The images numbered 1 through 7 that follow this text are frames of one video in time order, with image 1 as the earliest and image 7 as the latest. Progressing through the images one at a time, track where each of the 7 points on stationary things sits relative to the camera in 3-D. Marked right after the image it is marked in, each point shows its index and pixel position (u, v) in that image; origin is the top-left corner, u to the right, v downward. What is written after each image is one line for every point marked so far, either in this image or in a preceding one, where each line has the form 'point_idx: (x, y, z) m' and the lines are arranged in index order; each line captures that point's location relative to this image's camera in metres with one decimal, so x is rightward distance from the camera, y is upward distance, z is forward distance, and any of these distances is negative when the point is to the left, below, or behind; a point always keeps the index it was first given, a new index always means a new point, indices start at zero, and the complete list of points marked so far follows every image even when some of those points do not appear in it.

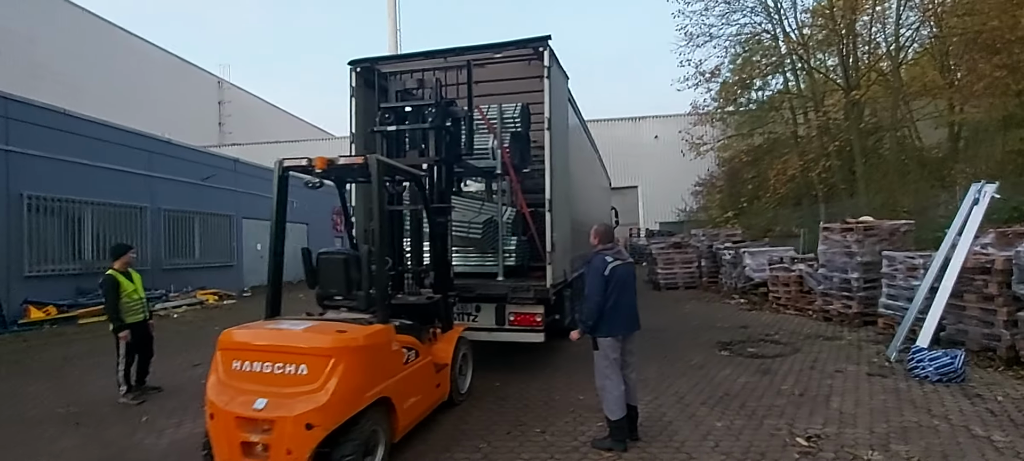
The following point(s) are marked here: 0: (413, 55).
0: (-1.8, +3.1, +8.6) m
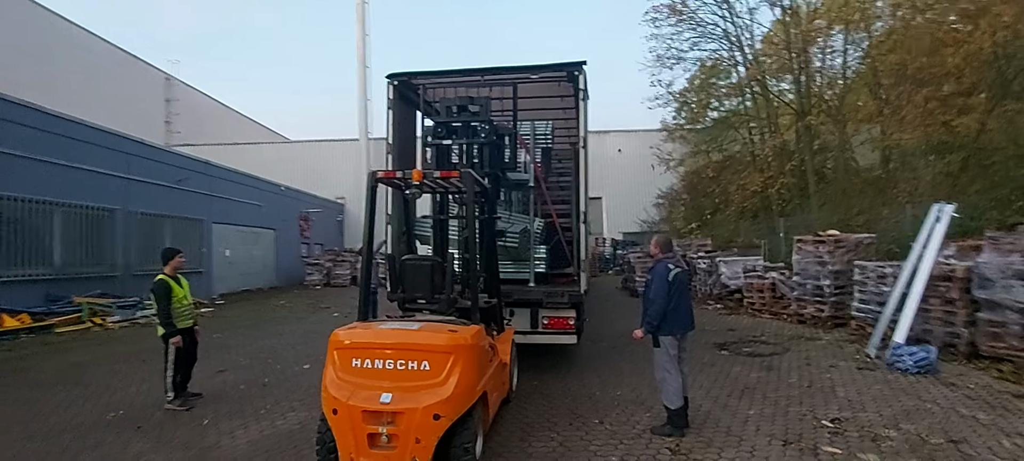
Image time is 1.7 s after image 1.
0: (-1.2, +3.0, +9.1) m
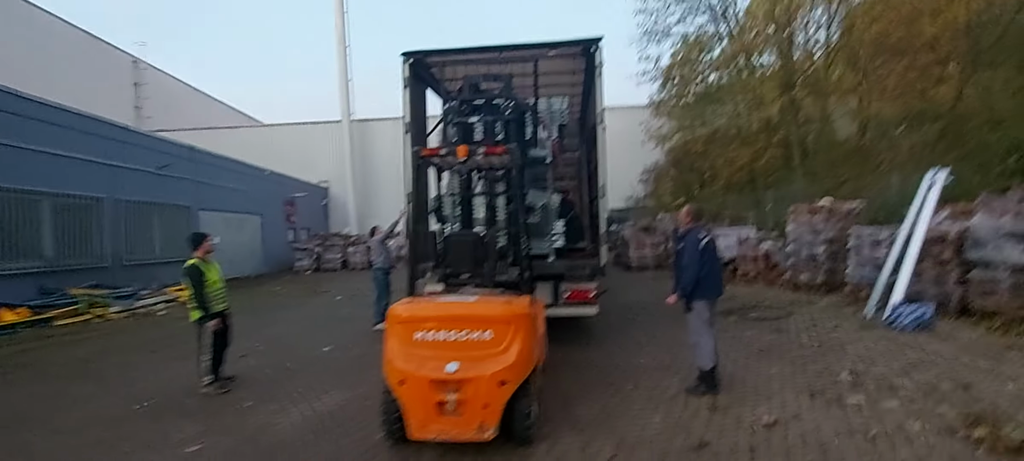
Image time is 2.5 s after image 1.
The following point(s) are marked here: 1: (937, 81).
0: (-0.9, +3.4, +9.1) m
1: (+14.4, +5.0, +16.4) m
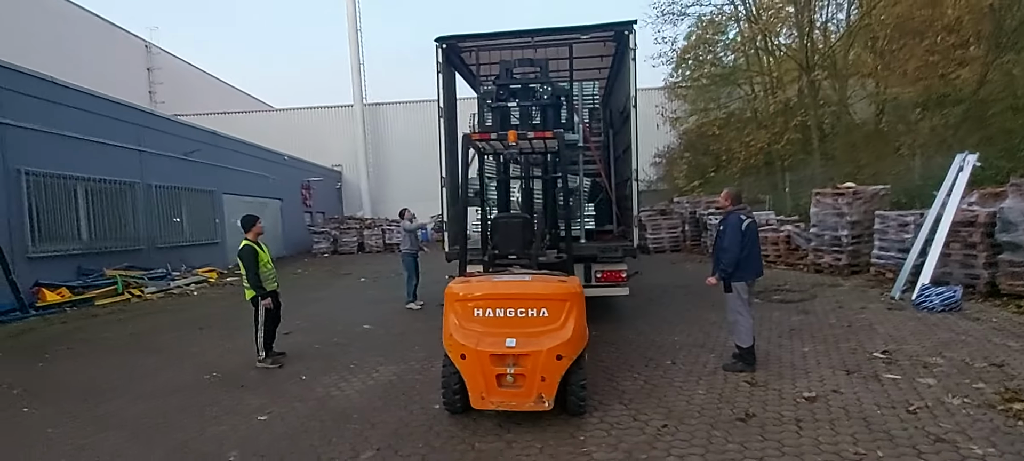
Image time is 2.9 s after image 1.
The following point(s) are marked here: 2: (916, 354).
0: (-0.2, +3.7, +9.2) m
1: (+15.1, +5.6, +16.2) m
2: (+5.8, -1.8, +7.0) m
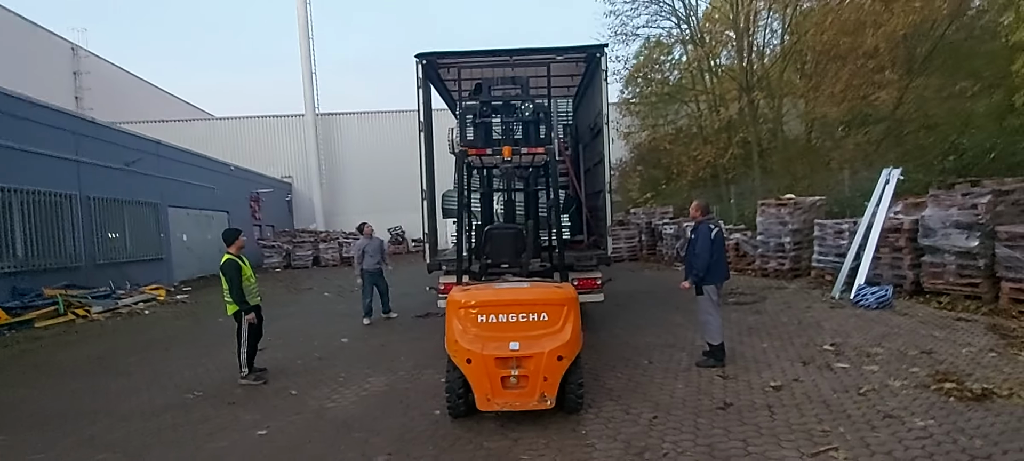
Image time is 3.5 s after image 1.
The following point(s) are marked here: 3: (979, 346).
0: (-0.7, +3.5, +9.5) m
1: (+13.9, +5.4, +18.2) m
2: (+5.6, -1.9, +7.9) m
3: (+7.2, -1.8, +7.5) m
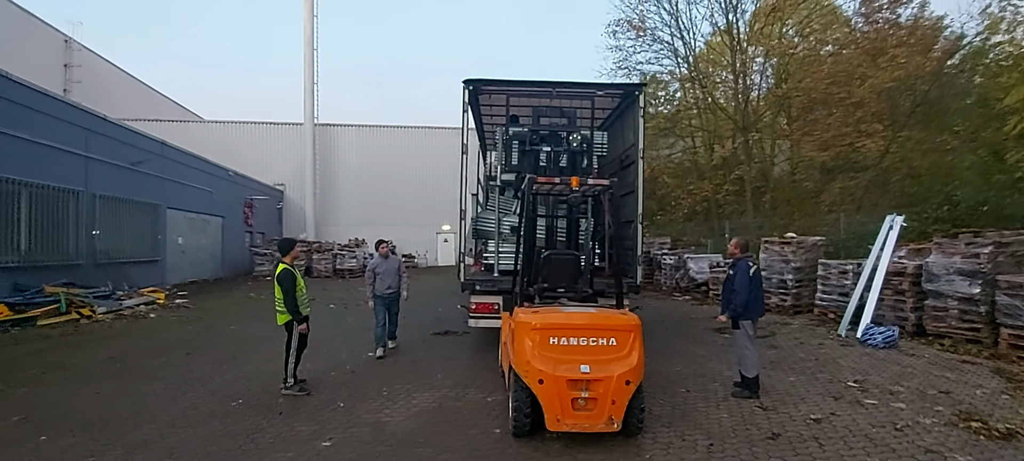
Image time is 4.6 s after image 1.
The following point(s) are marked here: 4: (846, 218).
0: (+0.2, +3.0, +9.9) m
1: (+14.4, +3.7, +19.3) m
2: (+6.3, -2.6, +8.3) m
3: (+7.9, -2.6, +8.0) m
4: (+13.4, +0.5, +19.4) m
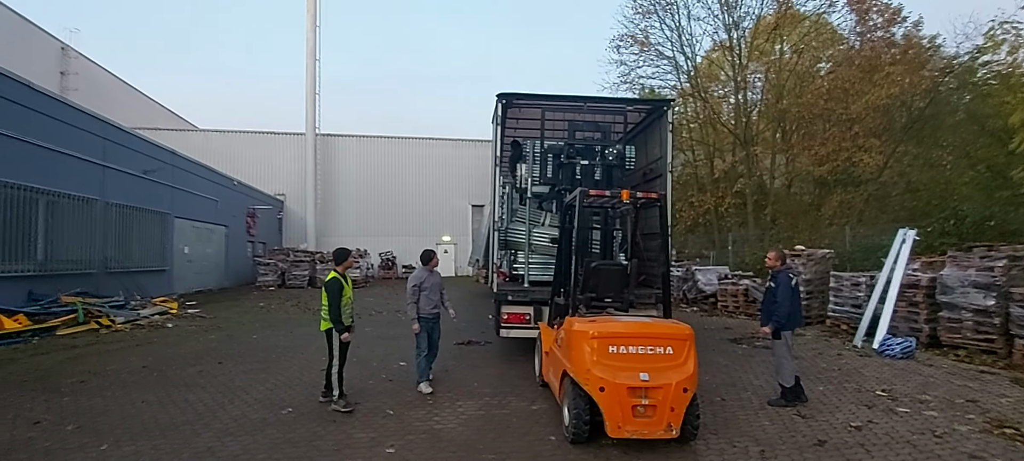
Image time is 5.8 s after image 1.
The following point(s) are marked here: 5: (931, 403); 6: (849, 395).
0: (+0.9, +2.8, +10.2) m
1: (+14.9, +3.2, +19.8) m
2: (+7.0, -2.9, +8.6) m
3: (+8.6, -2.8, +8.3) m
4: (+13.8, -0.1, +19.9) m
5: (+6.8, -2.8, +7.9) m
6: (+5.8, -2.9, +8.4) m
